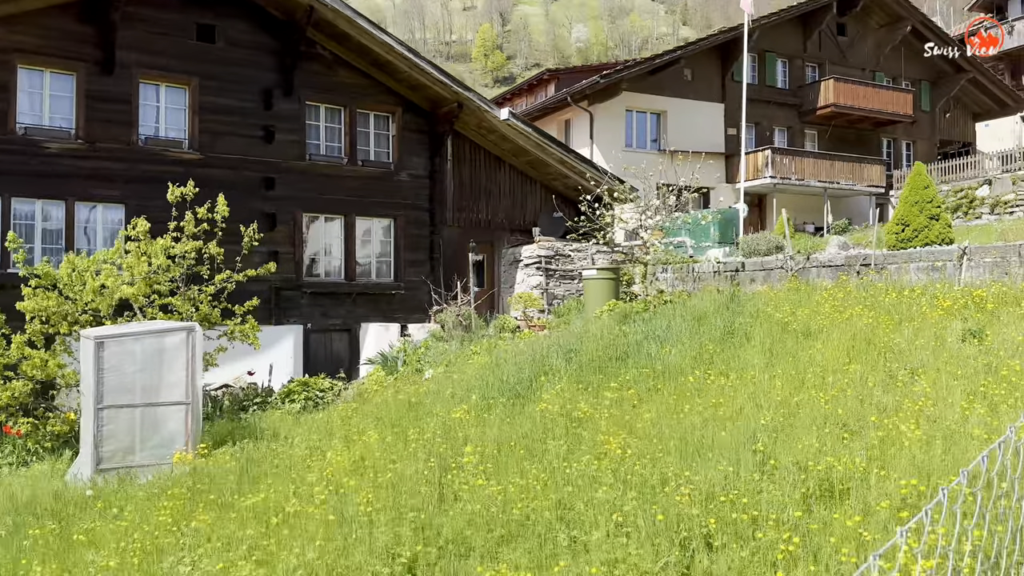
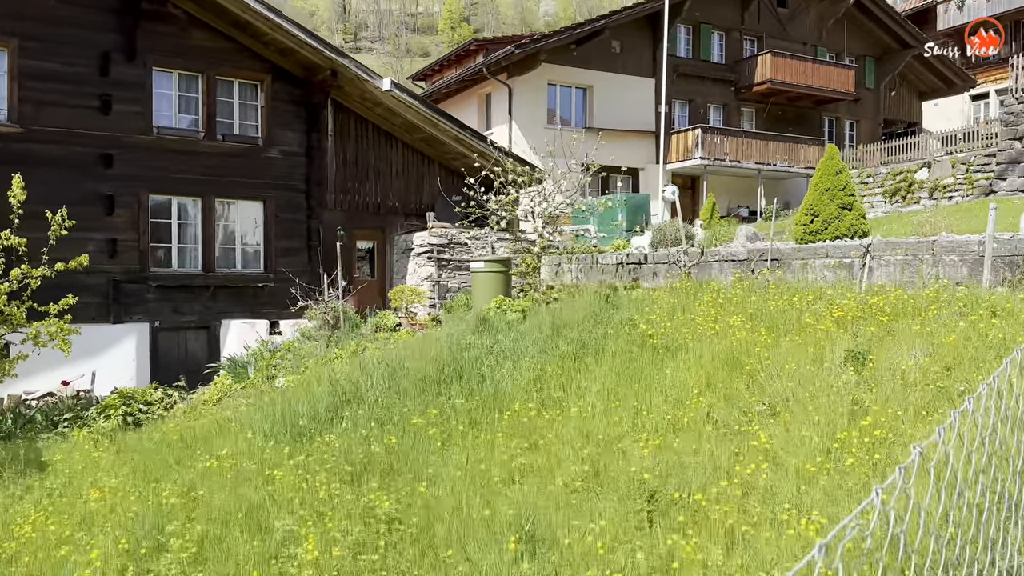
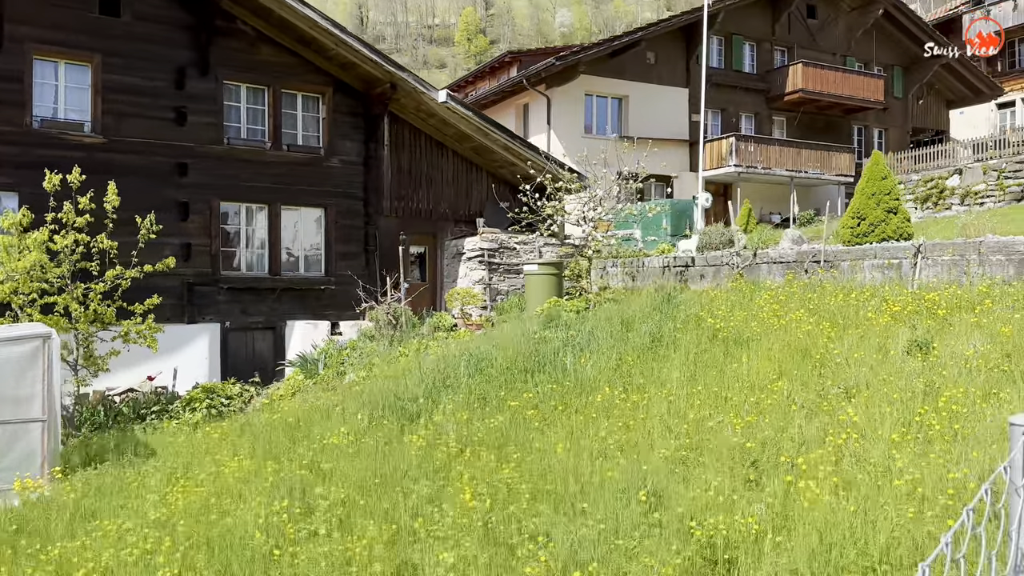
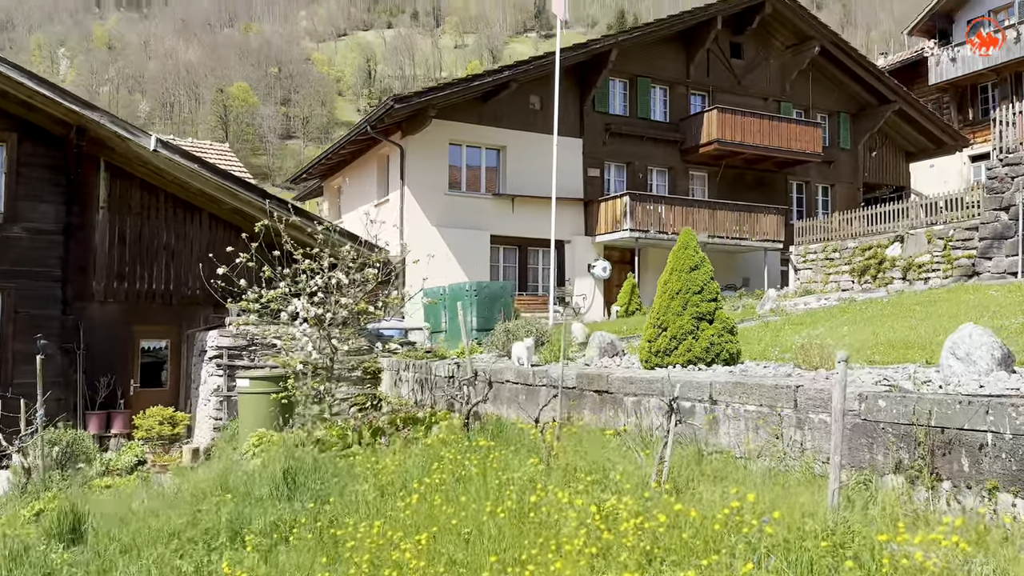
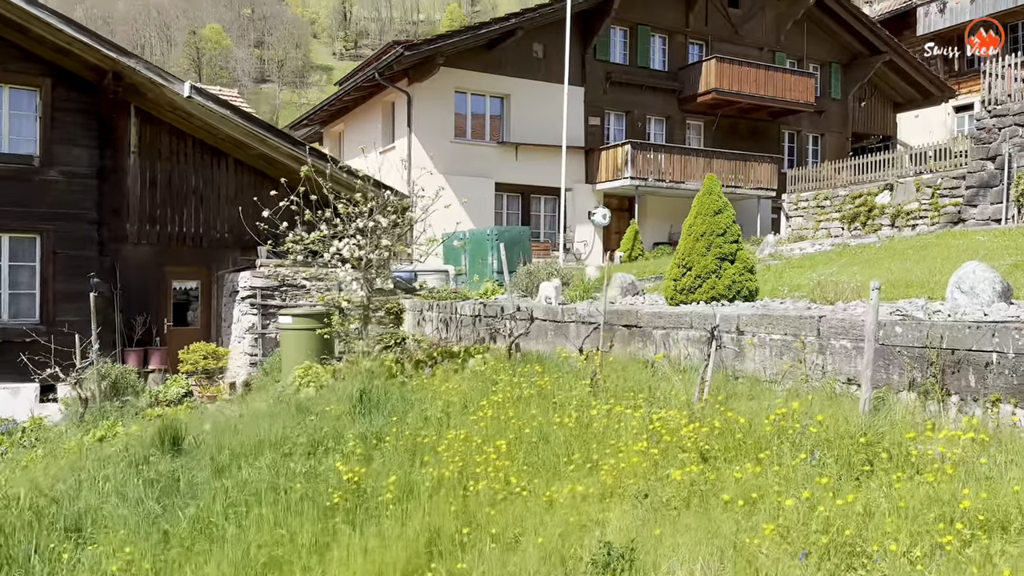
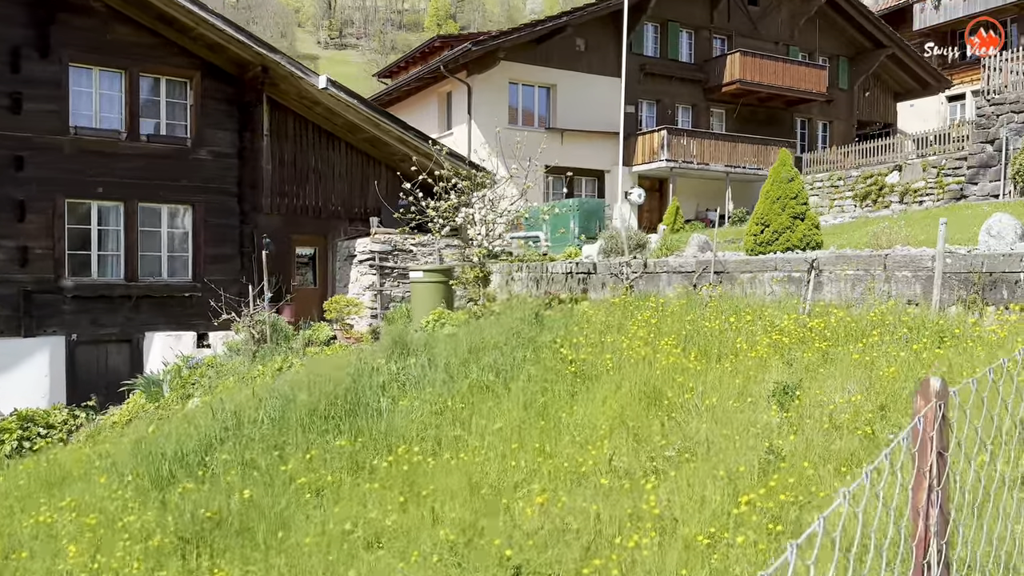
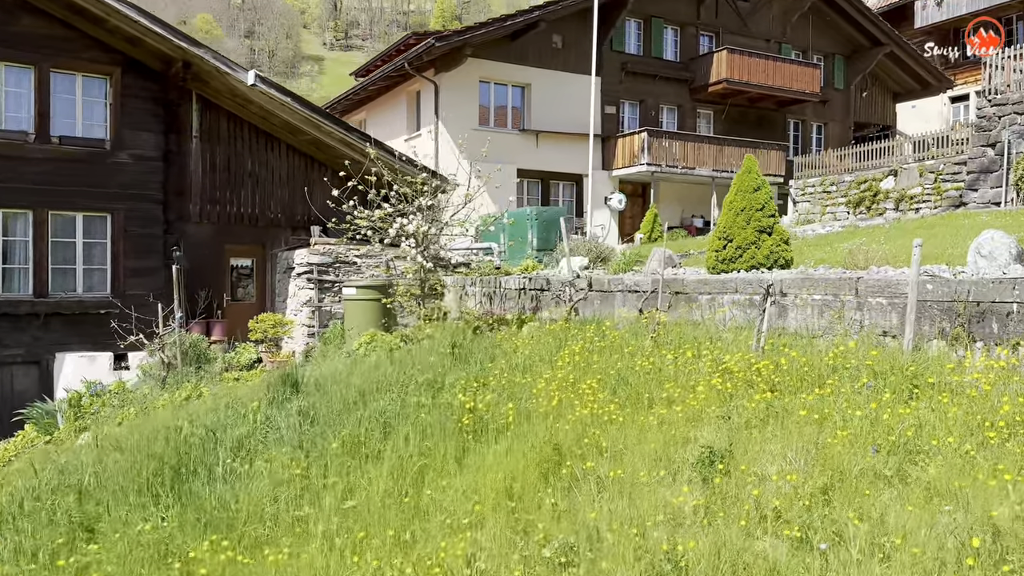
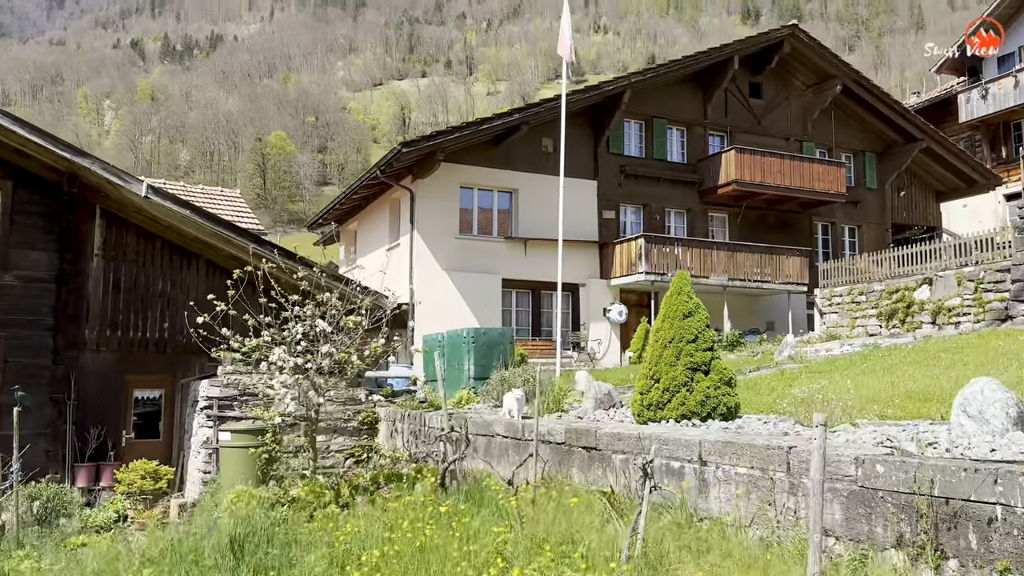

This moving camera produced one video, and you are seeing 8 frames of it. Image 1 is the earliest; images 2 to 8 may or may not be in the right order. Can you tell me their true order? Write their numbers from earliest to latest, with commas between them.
3, 2, 6, 7, 5, 4, 8
